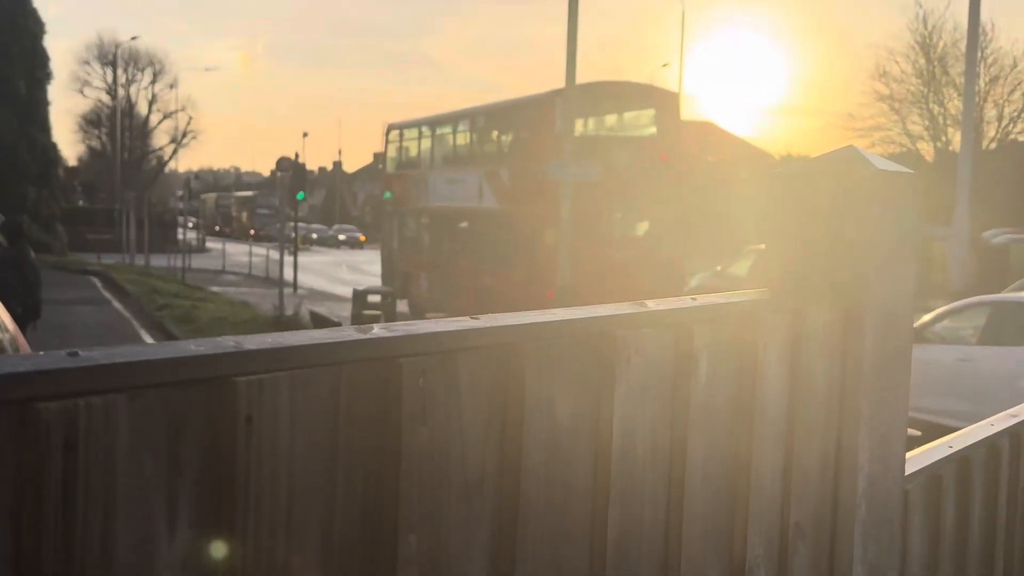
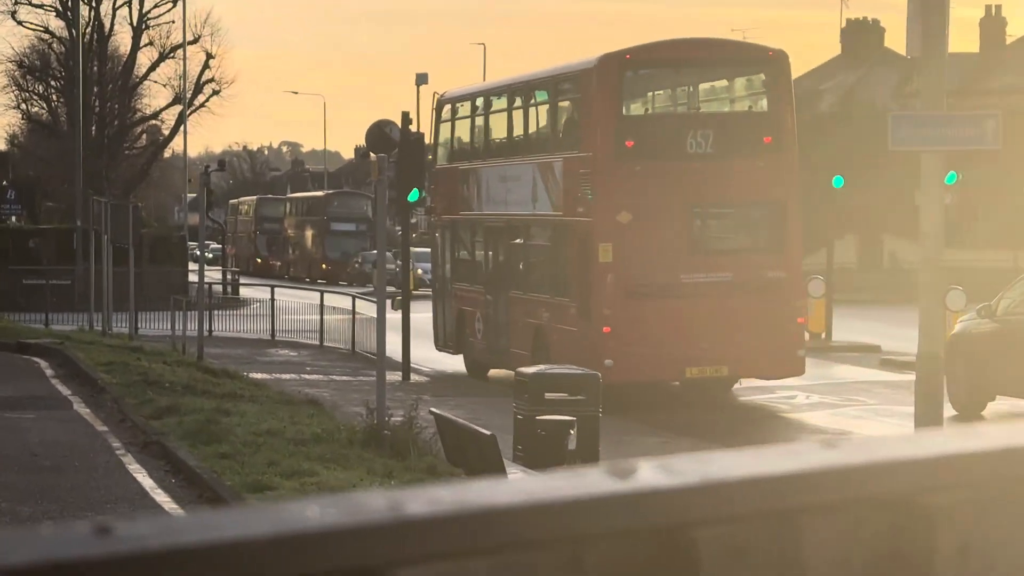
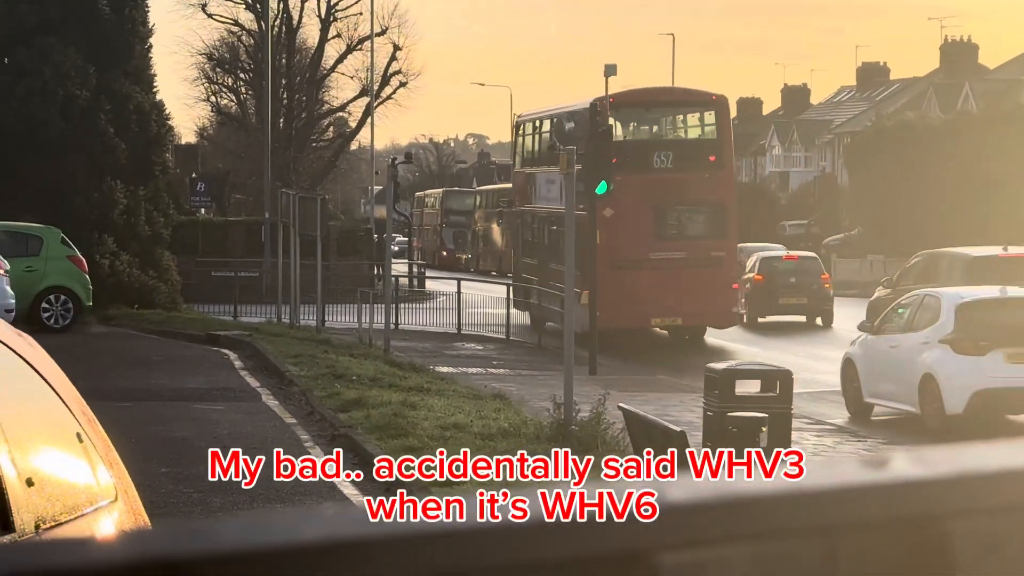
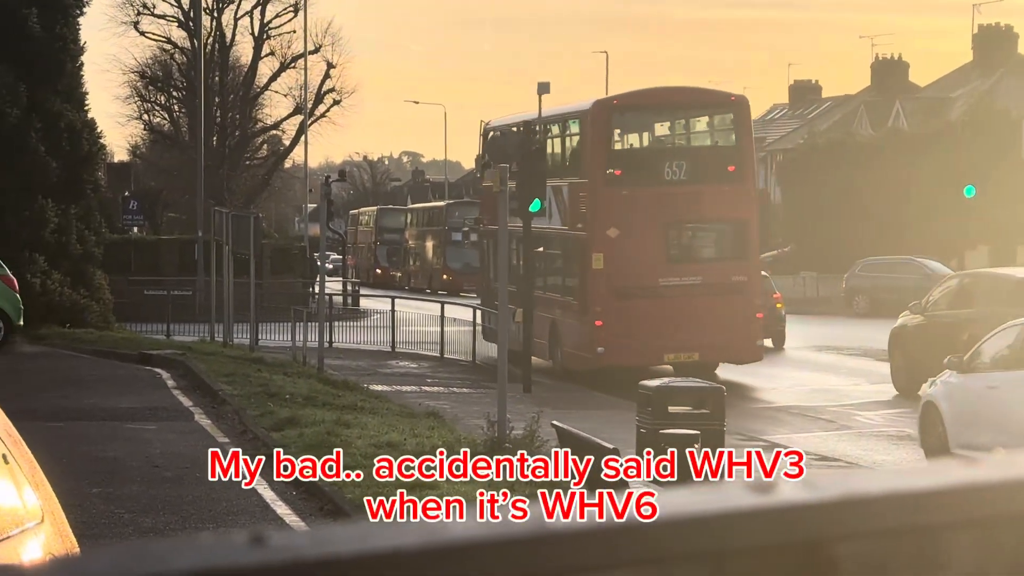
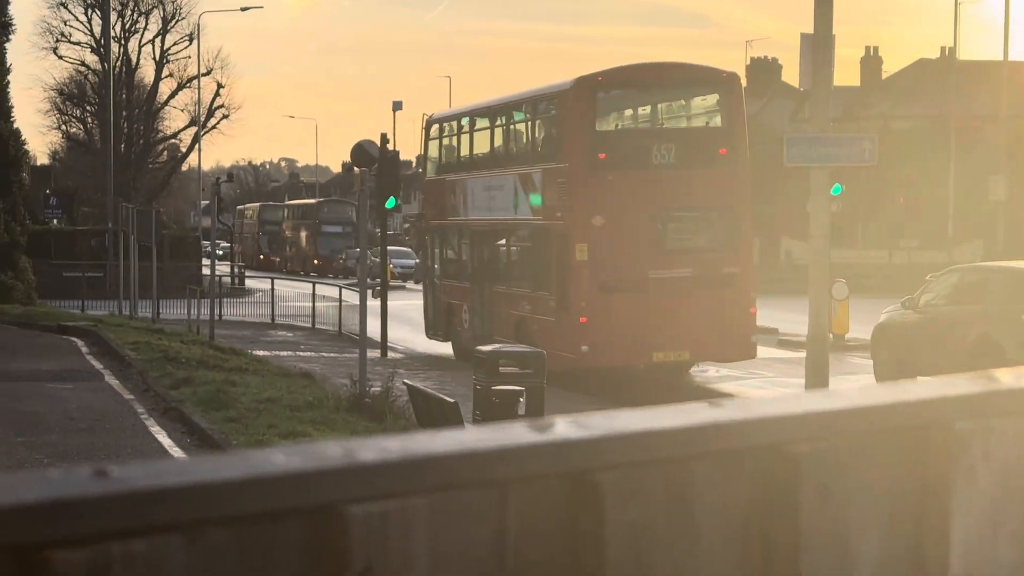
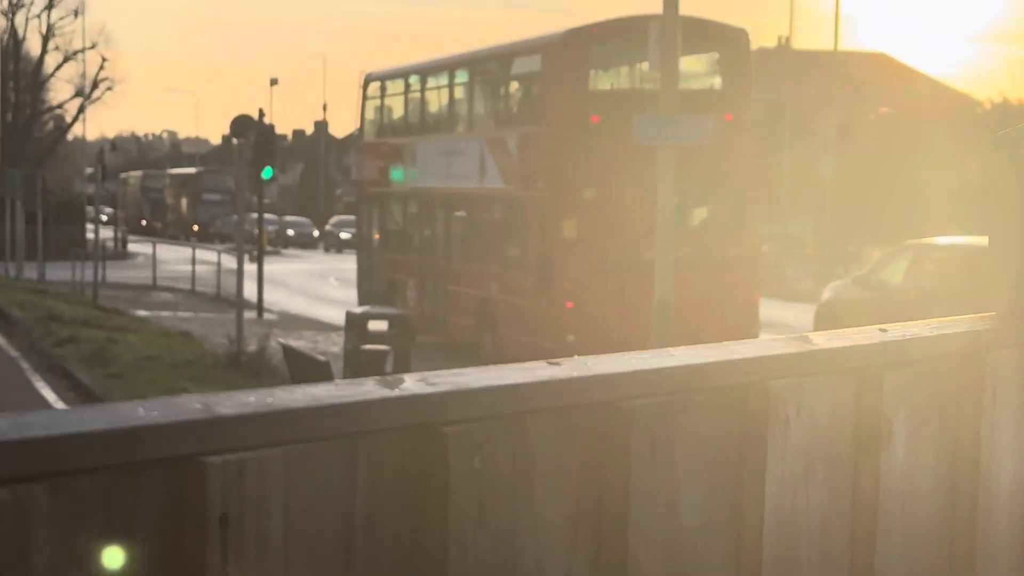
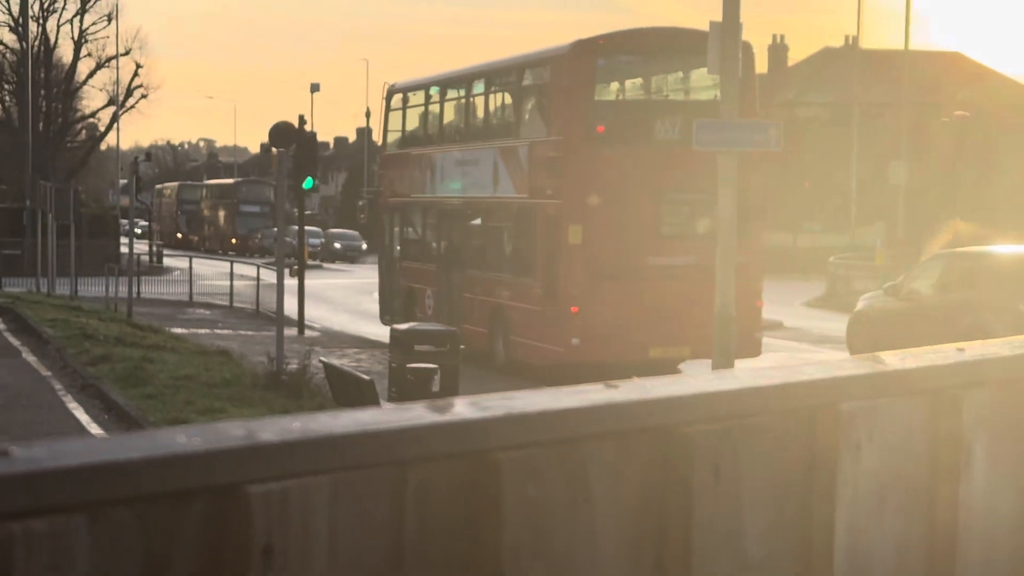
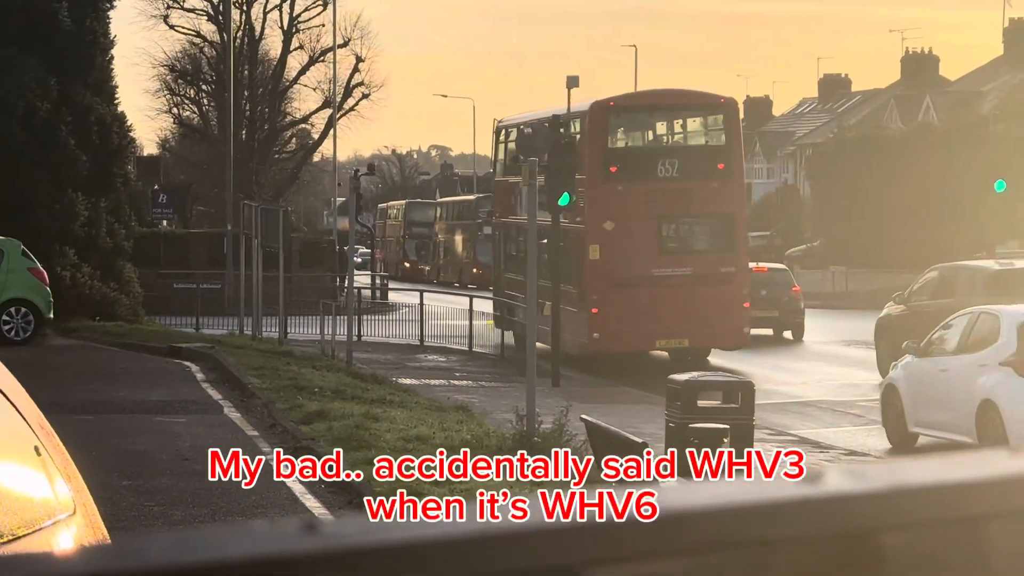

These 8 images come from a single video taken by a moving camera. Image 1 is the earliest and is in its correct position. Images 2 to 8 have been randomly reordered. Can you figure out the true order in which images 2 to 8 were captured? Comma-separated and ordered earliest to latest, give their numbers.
6, 7, 5, 2, 4, 8, 3
